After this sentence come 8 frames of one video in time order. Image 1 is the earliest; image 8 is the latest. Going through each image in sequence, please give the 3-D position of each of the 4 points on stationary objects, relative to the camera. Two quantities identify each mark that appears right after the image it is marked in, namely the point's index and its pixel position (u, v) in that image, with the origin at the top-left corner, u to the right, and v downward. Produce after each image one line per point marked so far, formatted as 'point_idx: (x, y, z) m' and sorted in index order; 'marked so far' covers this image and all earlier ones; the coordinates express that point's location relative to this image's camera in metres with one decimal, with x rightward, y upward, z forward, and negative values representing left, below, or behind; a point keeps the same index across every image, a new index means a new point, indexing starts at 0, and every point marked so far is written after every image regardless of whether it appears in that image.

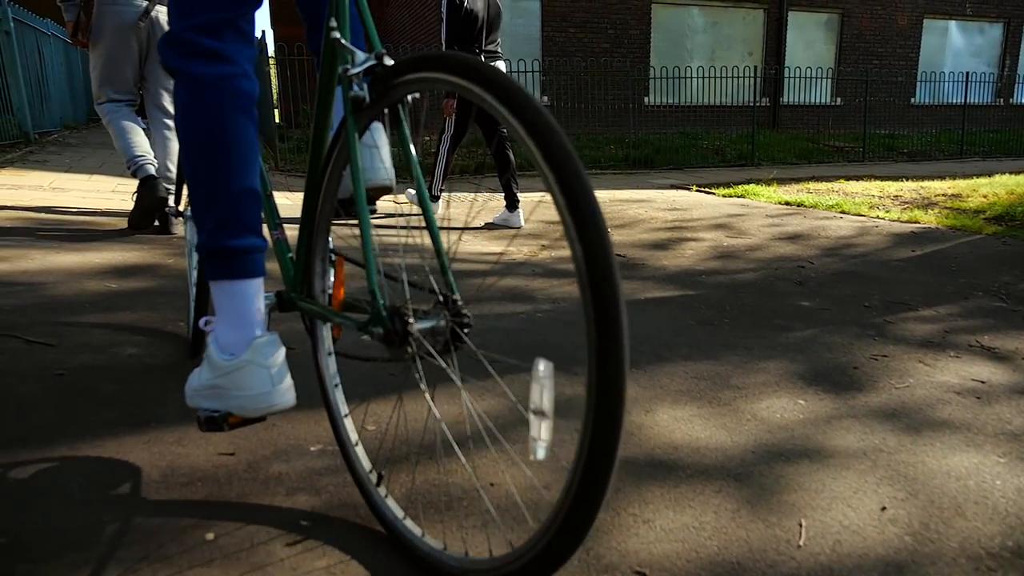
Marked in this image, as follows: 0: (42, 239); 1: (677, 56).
0: (-2.3, +0.2, +3.4) m
1: (+3.9, +5.4, +16.2) m
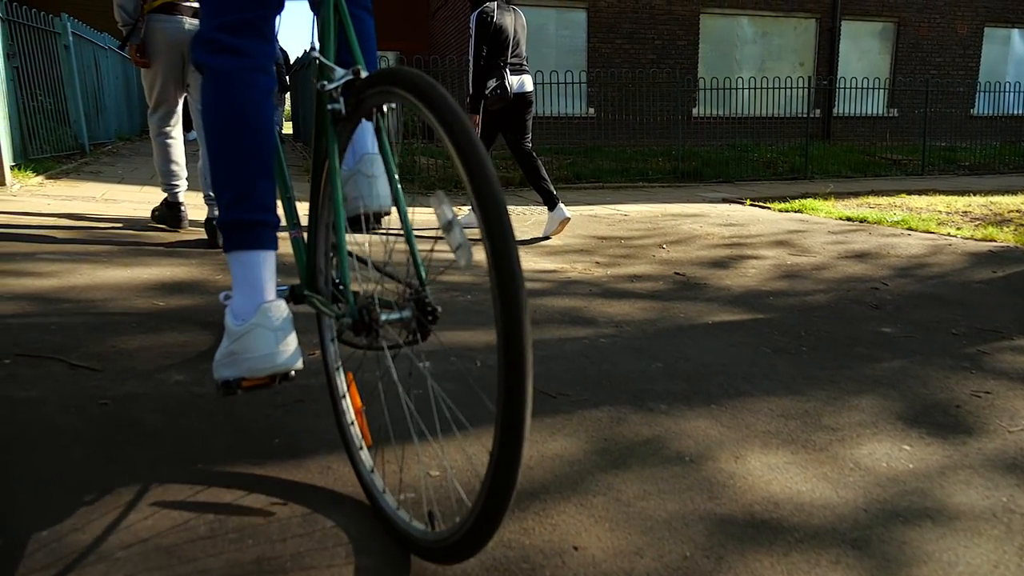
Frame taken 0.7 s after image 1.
0: (-2.0, +0.2, +3.4) m
1: (+4.9, +5.1, +15.9) m
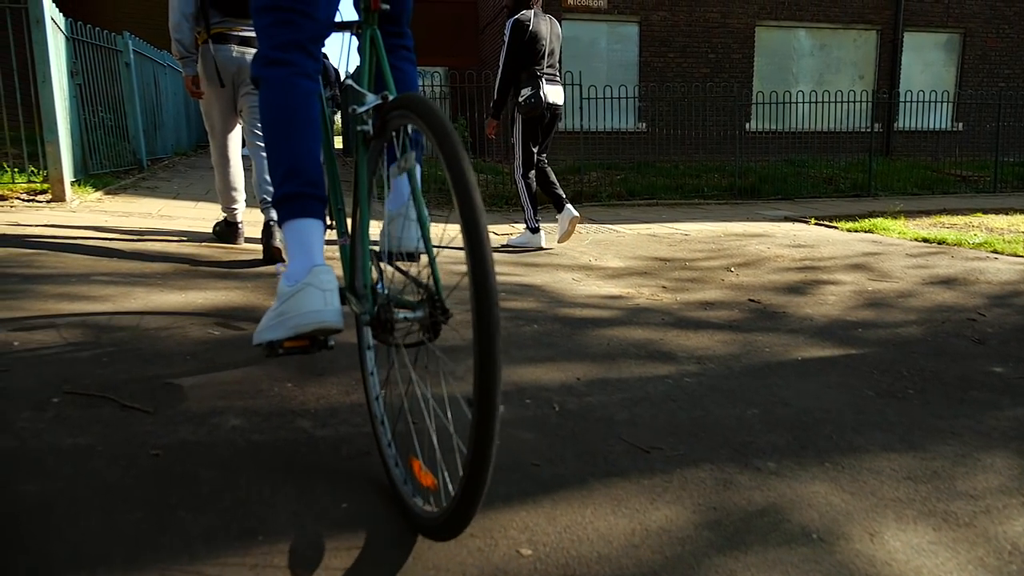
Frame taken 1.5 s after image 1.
0: (-1.7, +0.1, +3.3) m
1: (+6.0, +4.6, +15.5) m
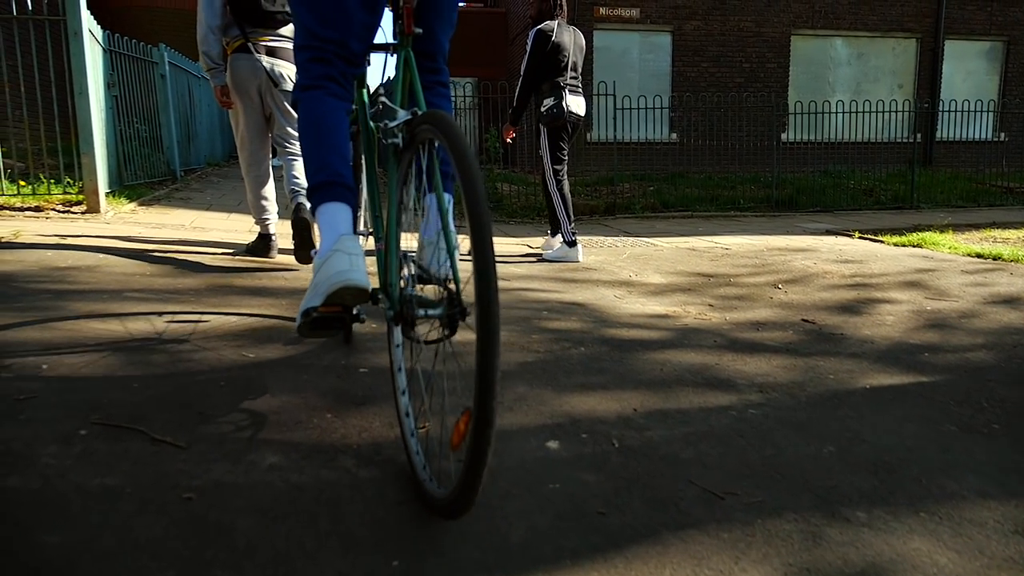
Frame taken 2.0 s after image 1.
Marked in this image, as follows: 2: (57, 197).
0: (-1.5, 0.0, +3.2) m
1: (+6.7, +4.3, +15.1) m
2: (-4.0, +0.8, +6.1) m
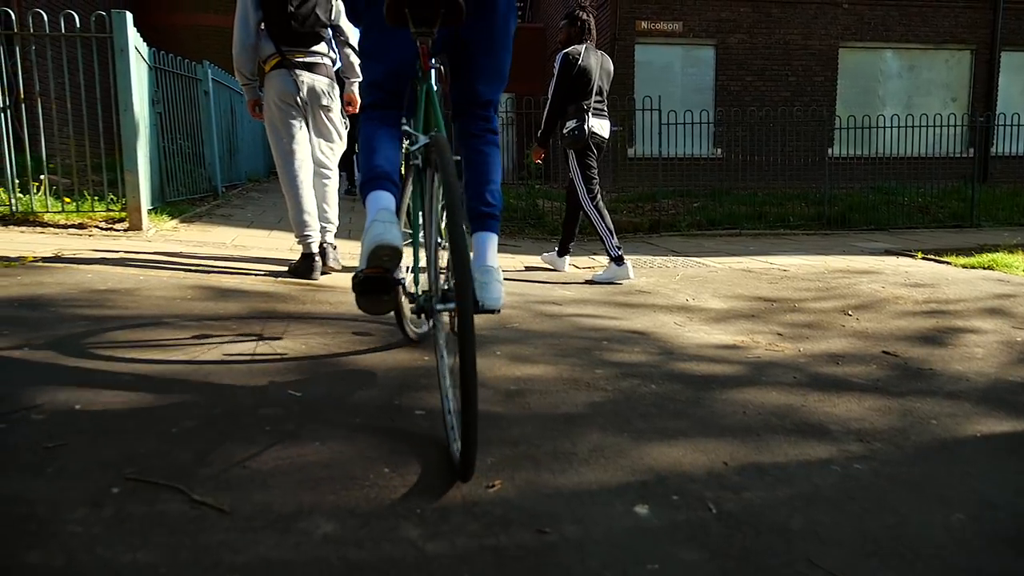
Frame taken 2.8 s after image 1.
0: (-1.3, -0.1, +3.0) m
1: (+7.5, +3.9, +14.7) m
2: (-3.6, +0.7, +6.1) m
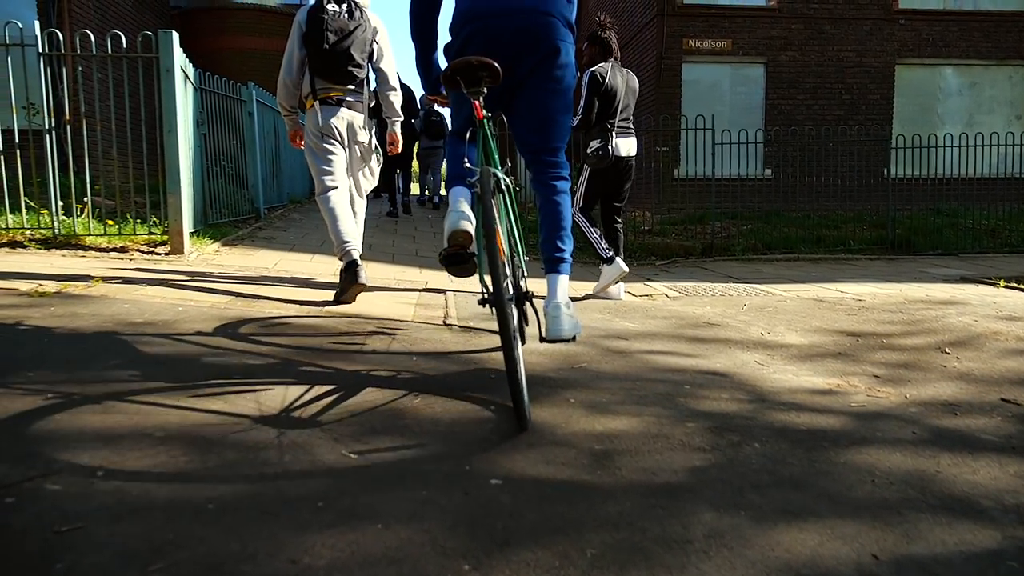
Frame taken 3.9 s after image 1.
0: (-1.0, -0.3, +2.7) m
1: (+8.4, +3.4, +14.1) m
2: (-3.2, +0.4, +5.9) m
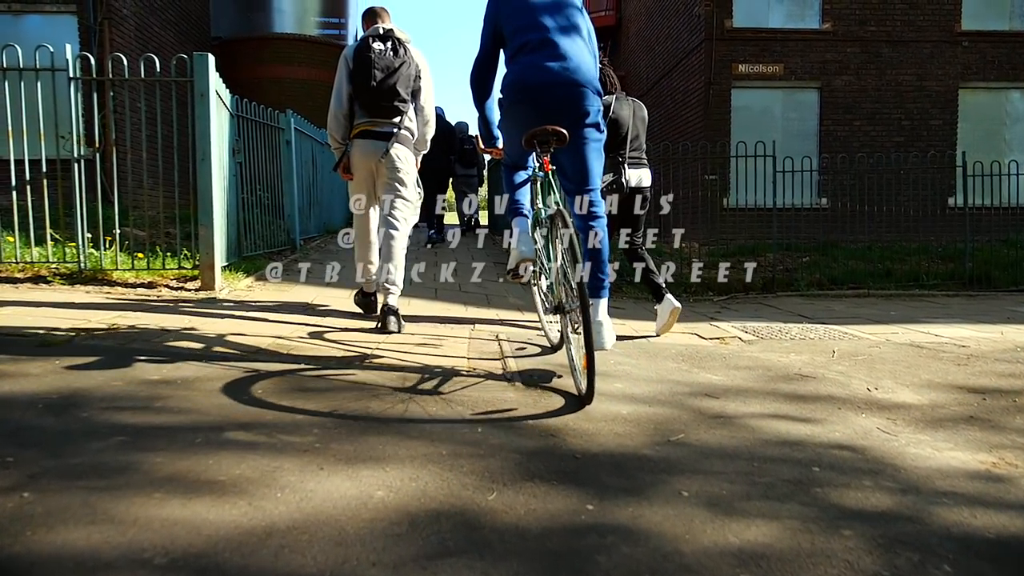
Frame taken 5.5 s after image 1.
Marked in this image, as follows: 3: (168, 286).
0: (-0.7, -0.4, +2.2) m
1: (+9.2, +2.7, +13.3) m
2: (-2.7, +0.1, +5.5) m
3: (-2.7, 0.0, +5.4) m
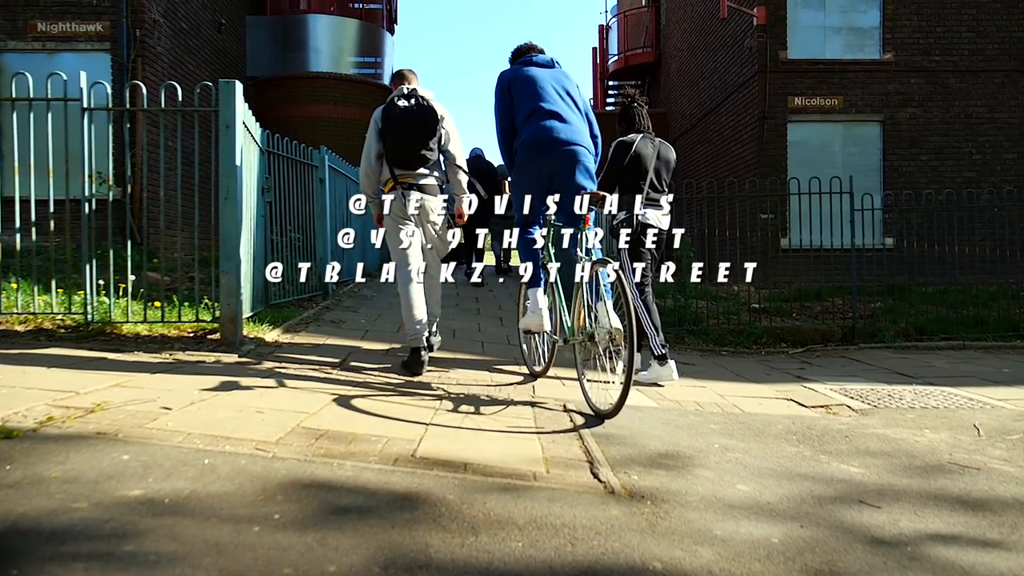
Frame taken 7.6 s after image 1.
0: (-0.4, -0.6, +1.5) m
1: (+9.9, +1.8, +12.3) m
2: (-2.3, -0.2, +4.9) m
3: (-2.2, -0.3, +4.7) m
